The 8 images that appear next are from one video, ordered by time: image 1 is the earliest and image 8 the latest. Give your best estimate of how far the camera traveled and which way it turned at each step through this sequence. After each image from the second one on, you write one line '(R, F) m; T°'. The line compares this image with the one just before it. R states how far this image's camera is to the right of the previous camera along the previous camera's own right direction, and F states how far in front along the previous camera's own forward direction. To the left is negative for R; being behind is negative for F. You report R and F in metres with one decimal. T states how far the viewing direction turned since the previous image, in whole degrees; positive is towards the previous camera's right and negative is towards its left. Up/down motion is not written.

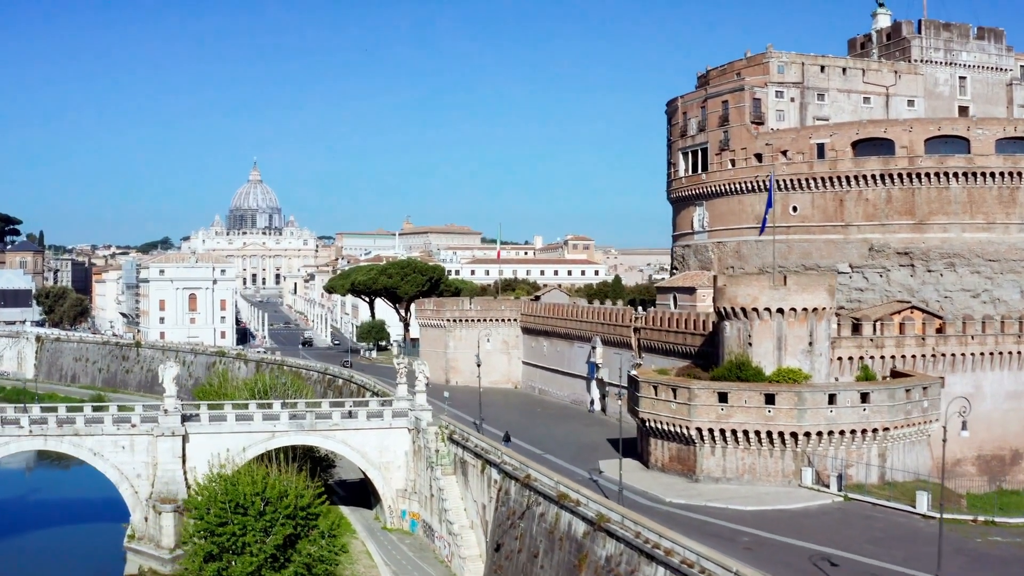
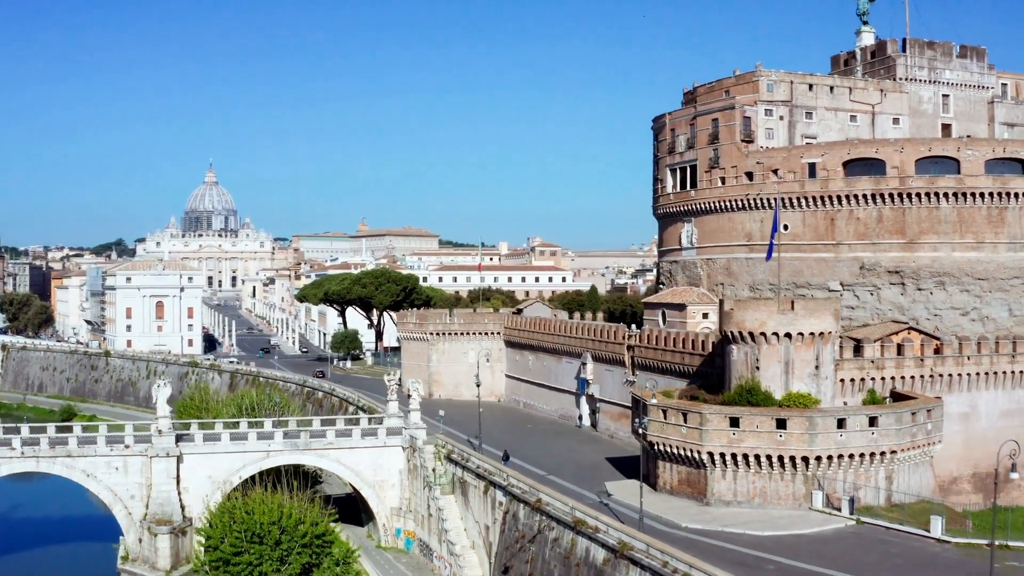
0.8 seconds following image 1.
(-1.1, -0.1) m; +2°
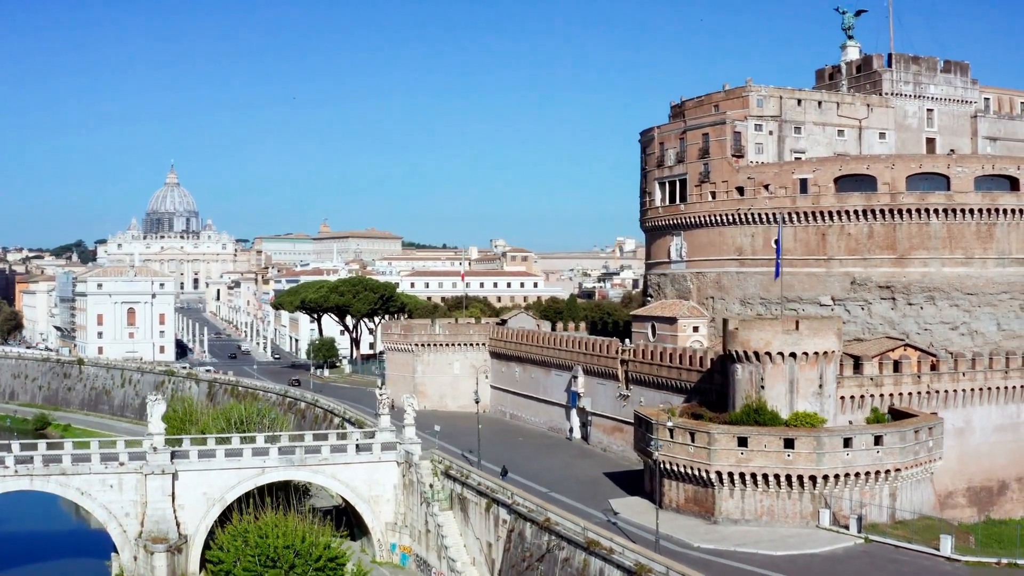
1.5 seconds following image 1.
(-1.0, -0.1) m; +1°
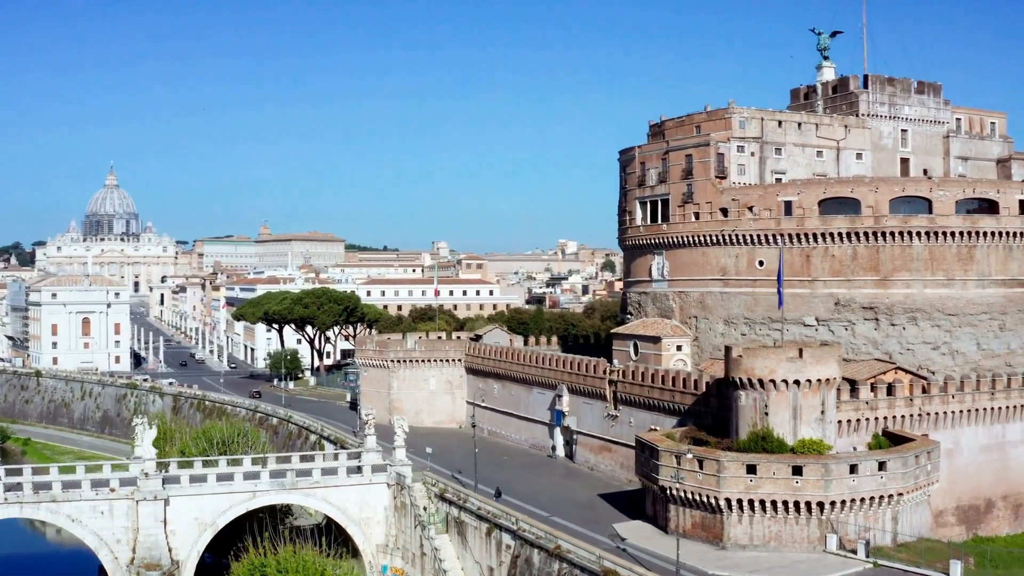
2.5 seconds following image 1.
(-1.4, -0.2) m; +2°
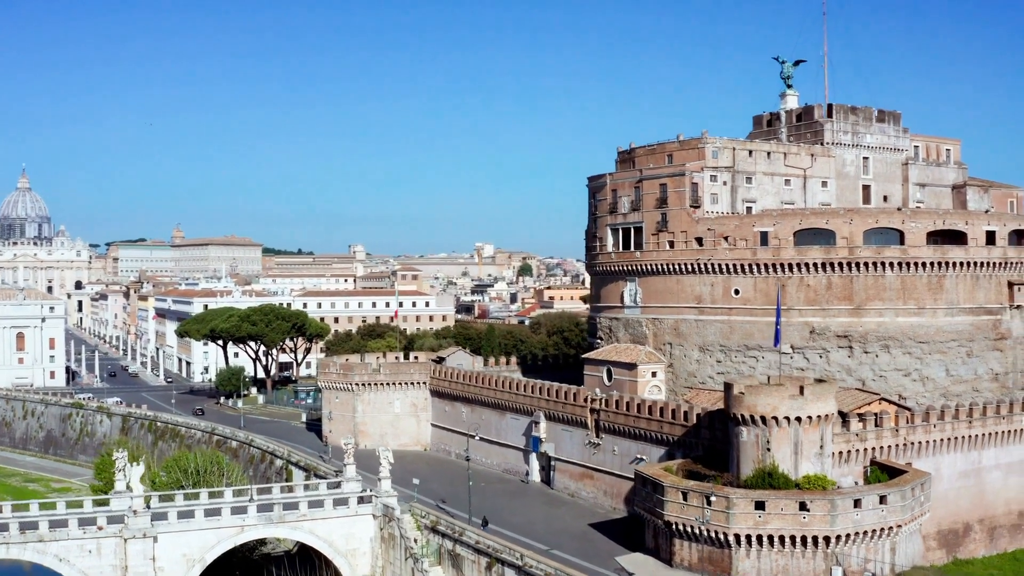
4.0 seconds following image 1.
(-2.0, -0.4) m; +3°
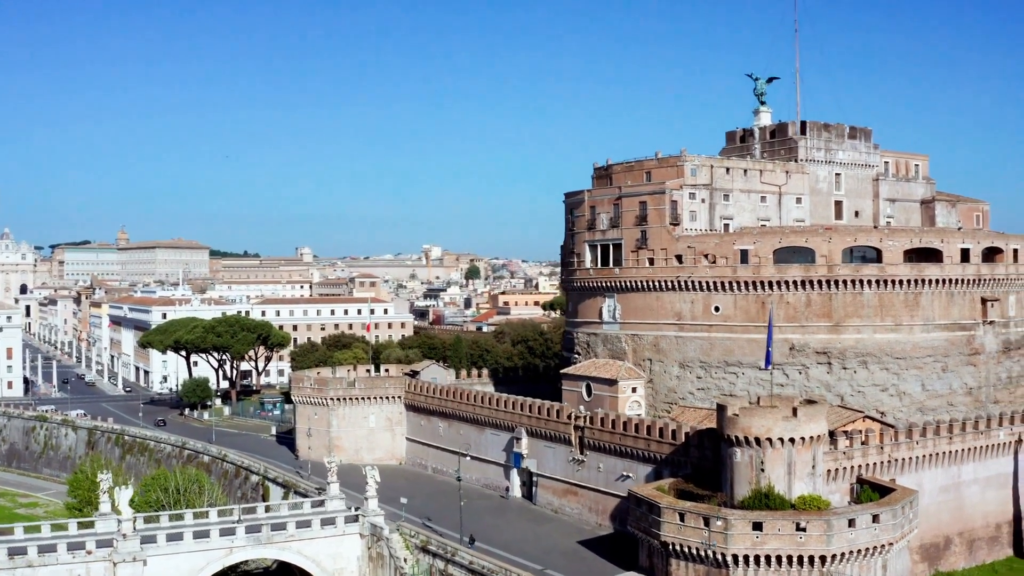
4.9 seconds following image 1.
(-1.1, -0.4) m; +2°
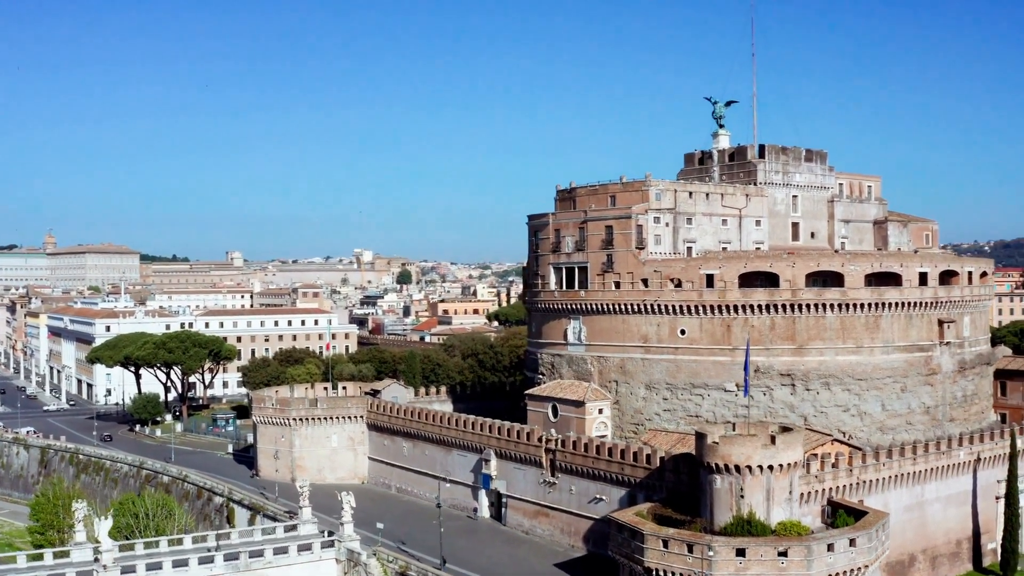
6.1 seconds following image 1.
(-1.2, -0.7) m; +3°
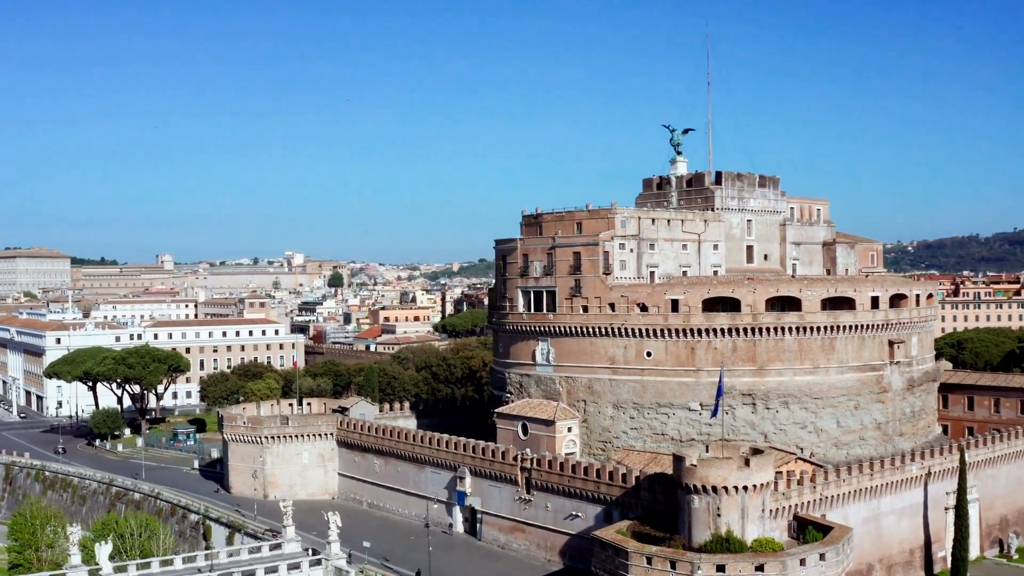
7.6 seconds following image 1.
(-1.5, -2.3) m; +3°
